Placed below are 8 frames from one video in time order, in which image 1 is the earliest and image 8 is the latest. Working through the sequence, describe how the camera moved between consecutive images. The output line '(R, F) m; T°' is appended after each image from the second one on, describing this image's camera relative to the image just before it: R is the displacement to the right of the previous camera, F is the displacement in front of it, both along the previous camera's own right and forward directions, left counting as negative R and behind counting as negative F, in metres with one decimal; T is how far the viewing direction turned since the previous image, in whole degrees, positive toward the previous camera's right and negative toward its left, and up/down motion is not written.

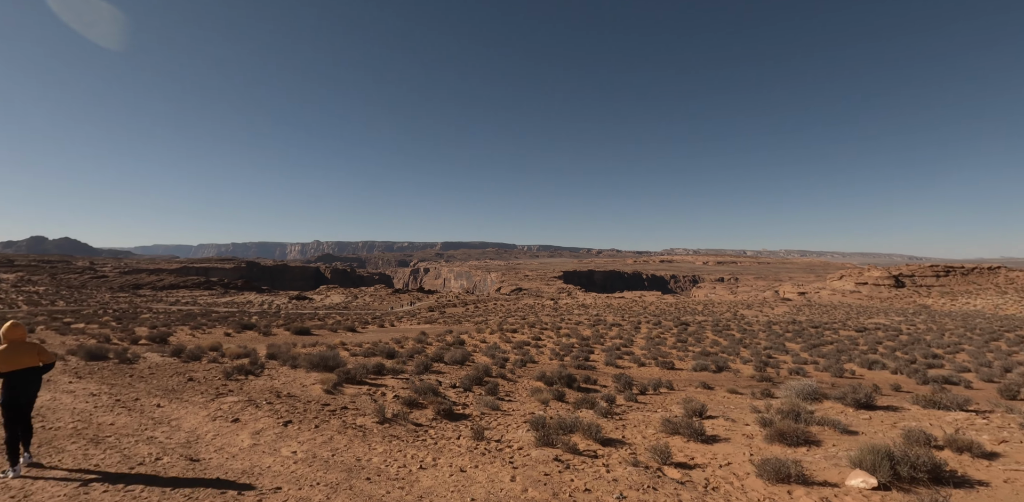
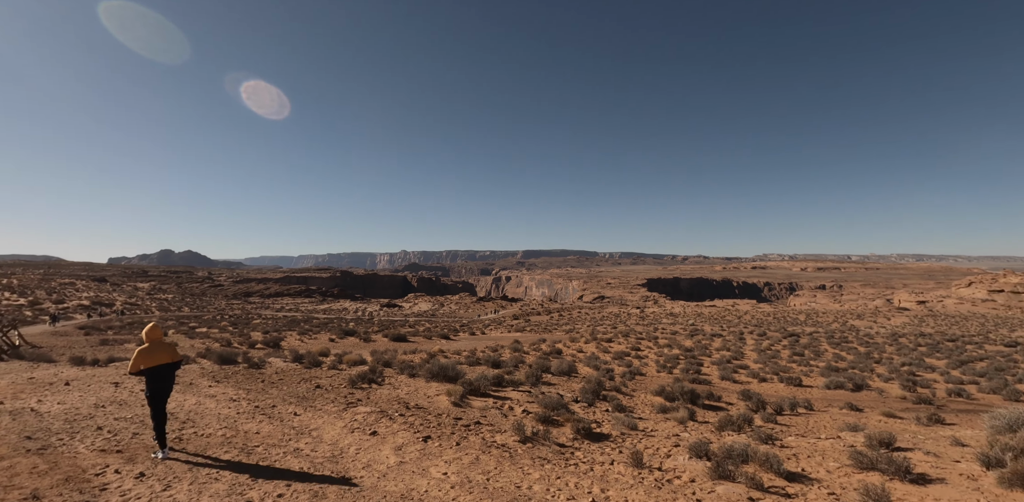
(-2.0, +1.3) m; -8°
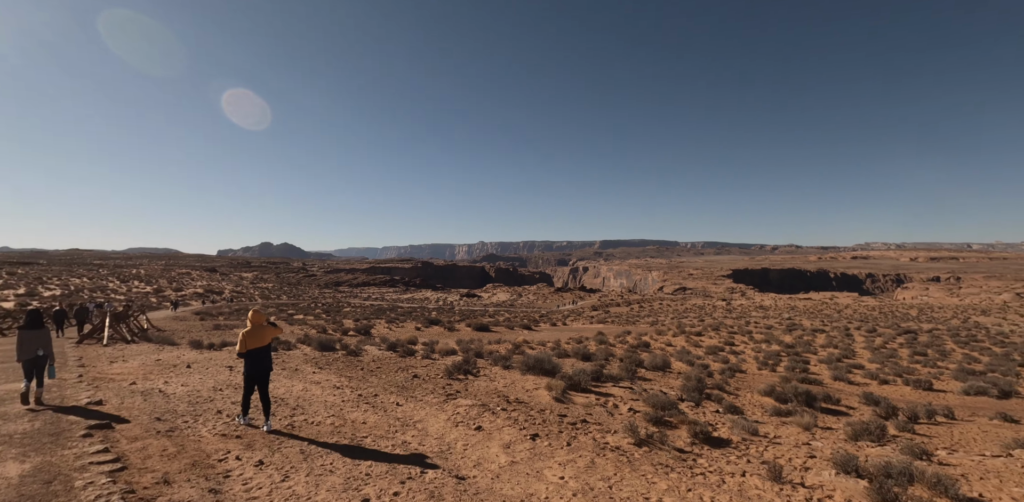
(-0.9, +0.8) m; -8°
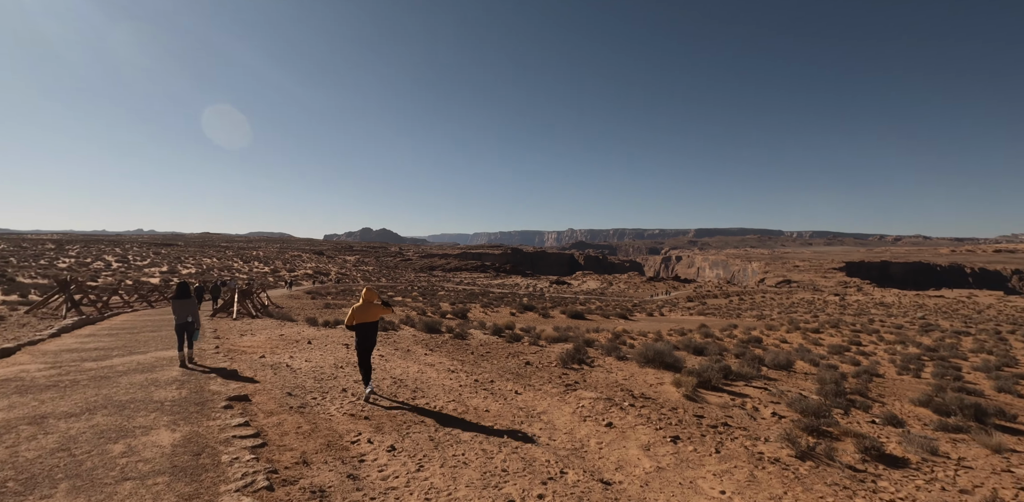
(-1.0, +0.8) m; -10°
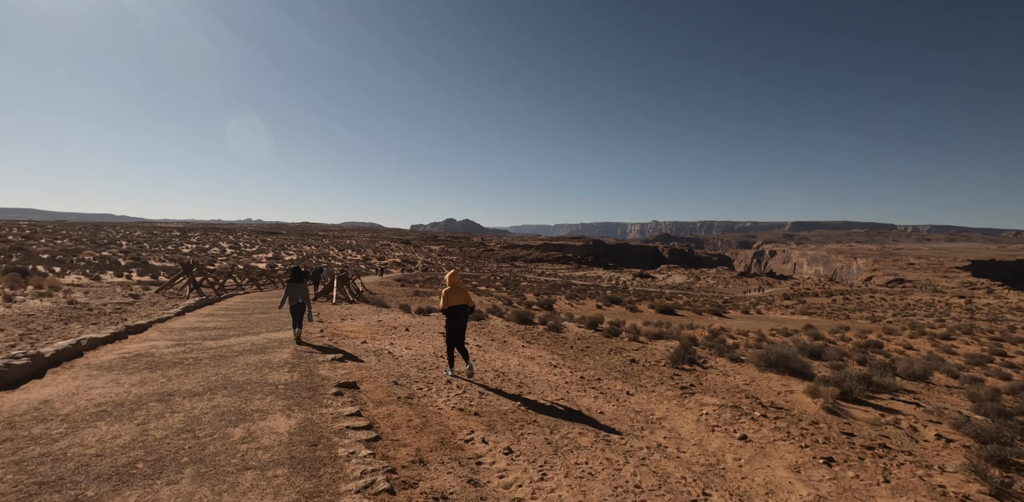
(-0.7, +0.7) m; -9°
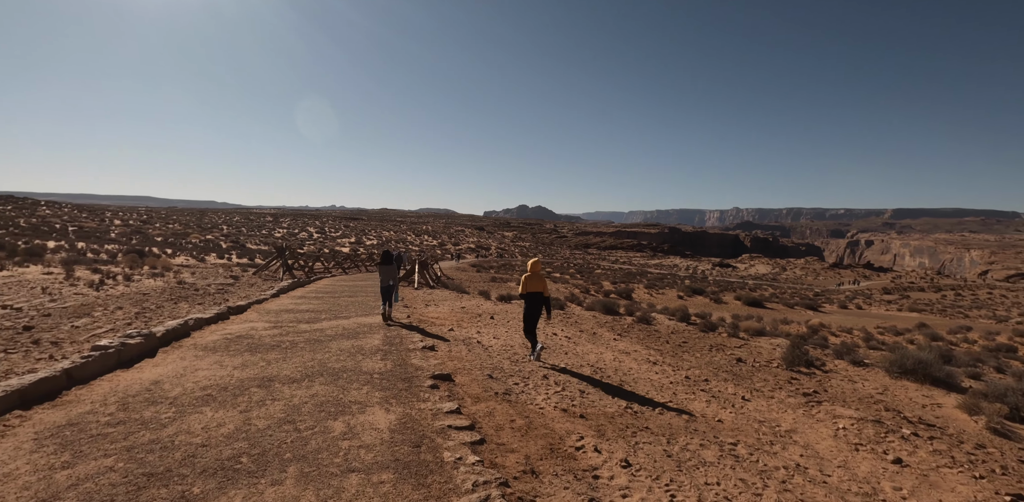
(-0.5, +0.6) m; -8°
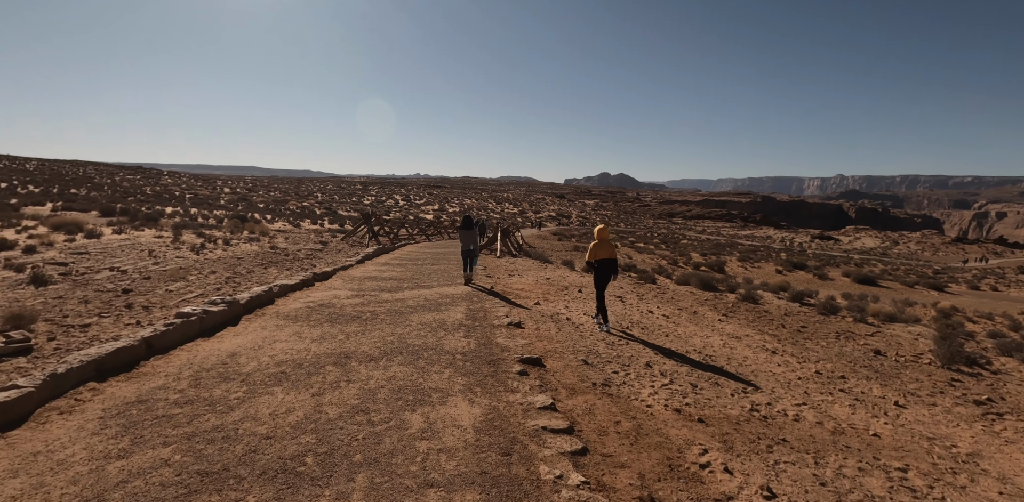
(-0.3, +0.8) m; -9°
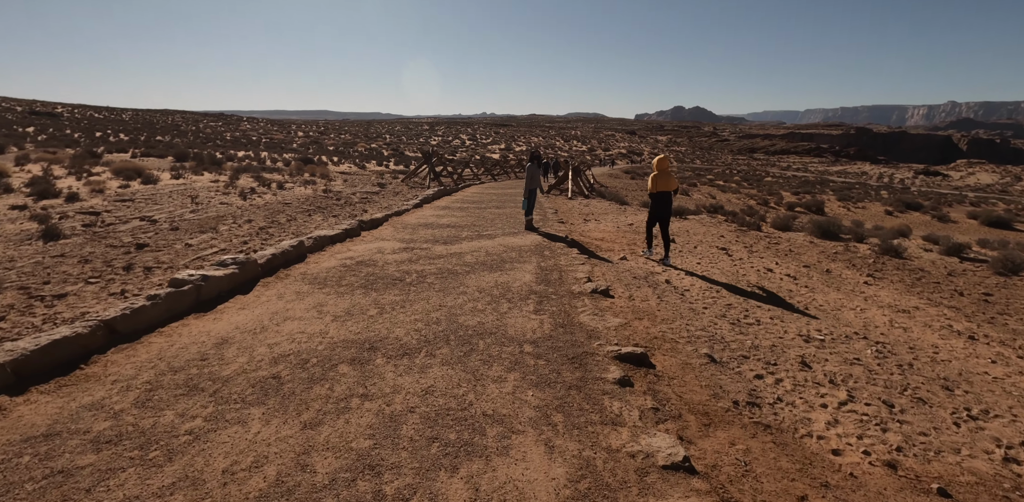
(-0.2, +1.6) m; -9°
